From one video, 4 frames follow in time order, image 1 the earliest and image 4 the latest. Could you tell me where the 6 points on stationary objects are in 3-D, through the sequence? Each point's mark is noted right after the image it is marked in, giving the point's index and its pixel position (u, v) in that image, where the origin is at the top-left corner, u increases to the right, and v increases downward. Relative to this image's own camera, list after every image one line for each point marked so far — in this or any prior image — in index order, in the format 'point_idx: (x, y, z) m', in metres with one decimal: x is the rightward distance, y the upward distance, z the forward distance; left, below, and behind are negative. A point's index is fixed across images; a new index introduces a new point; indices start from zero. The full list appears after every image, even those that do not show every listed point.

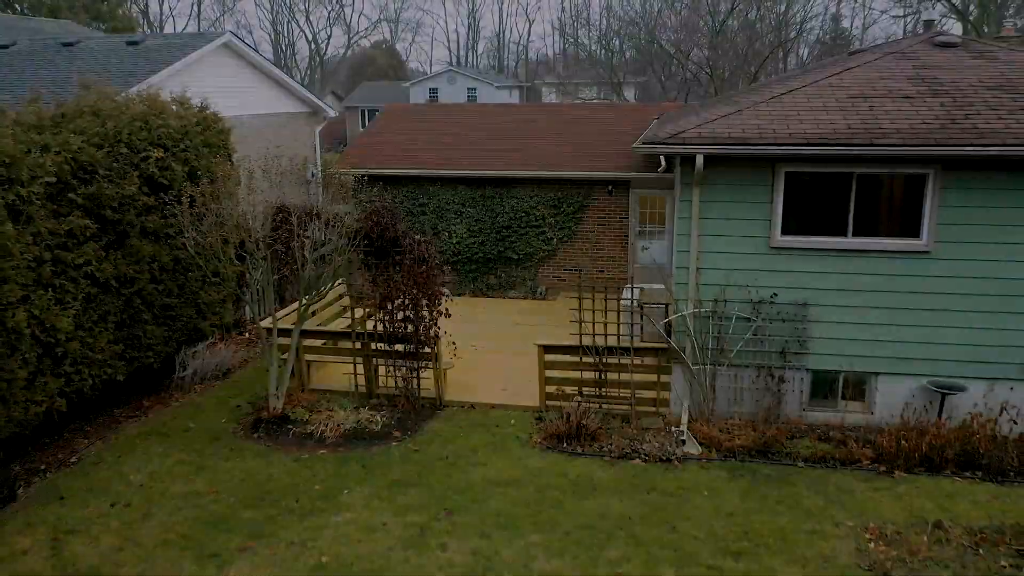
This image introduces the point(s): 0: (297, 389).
0: (-2.5, -1.2, +8.8) m
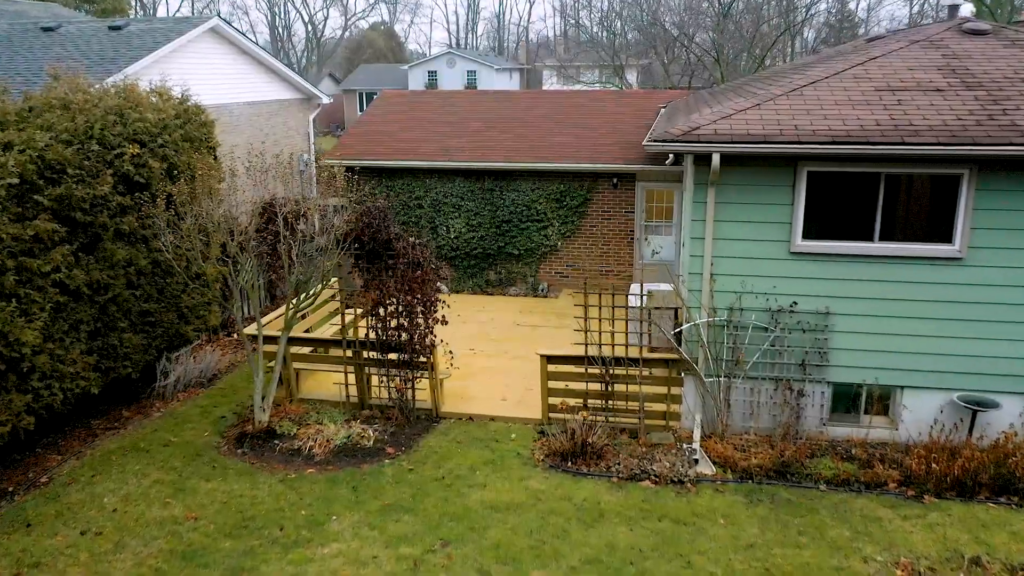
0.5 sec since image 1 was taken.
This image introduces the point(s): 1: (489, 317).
0: (-2.5, -1.2, +8.3) m
1: (-0.3, -0.4, +11.4) m
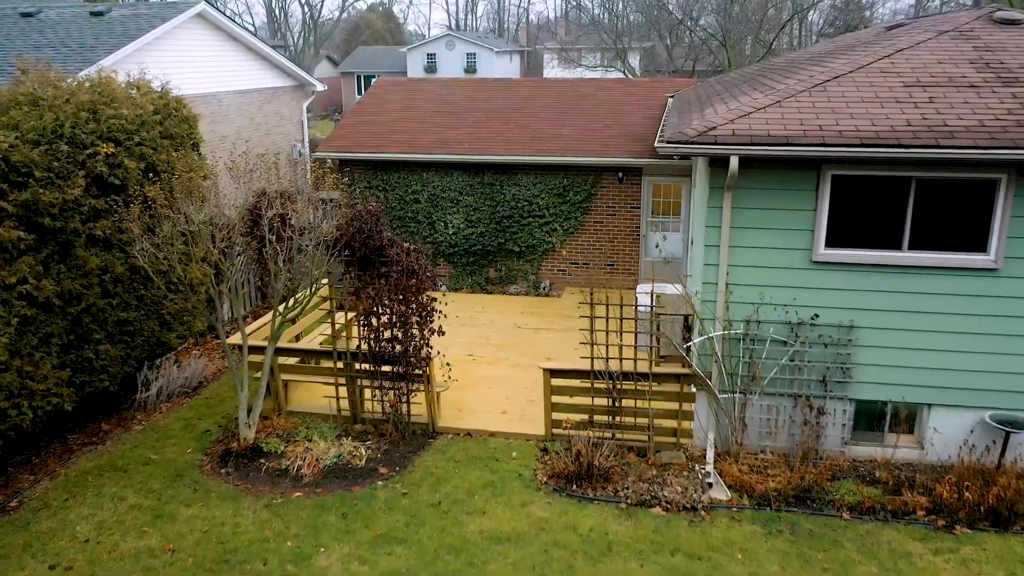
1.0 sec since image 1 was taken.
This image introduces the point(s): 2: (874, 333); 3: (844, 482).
0: (-2.5, -1.3, +7.9) m
1: (-0.3, -0.4, +11.0) m
2: (+3.2, -0.4, +6.6) m
3: (+2.9, -1.7, +6.5) m
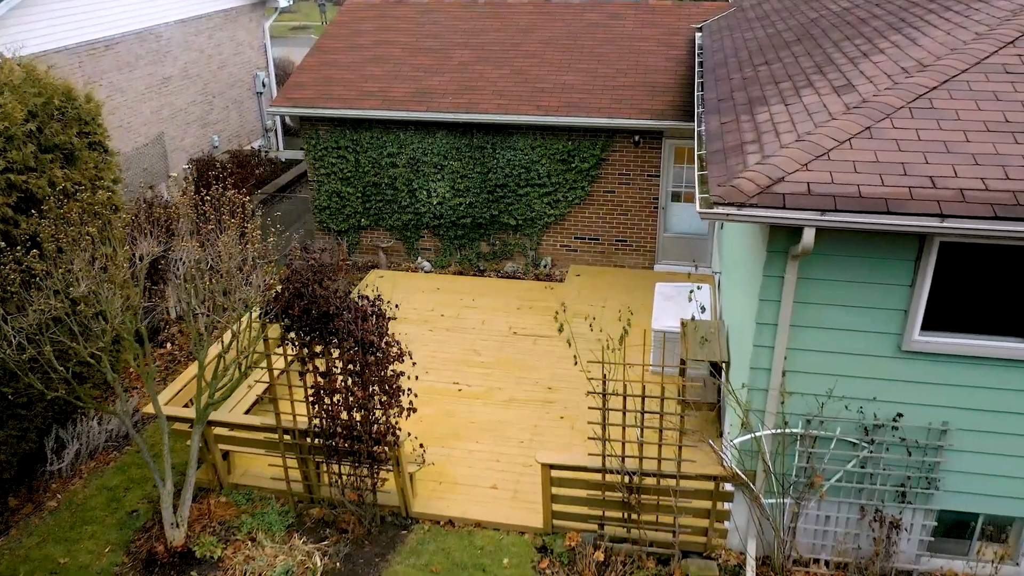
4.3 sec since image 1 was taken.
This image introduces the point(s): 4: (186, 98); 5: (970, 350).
0: (-2.6, -1.7, +6.5) m
1: (-0.4, -0.4, +9.4) m
2: (+3.1, -1.0, +5.0) m
3: (+2.8, -2.3, +5.2) m
4: (-5.4, +3.2, +12.4) m
5: (+2.9, -0.4, +4.7) m
